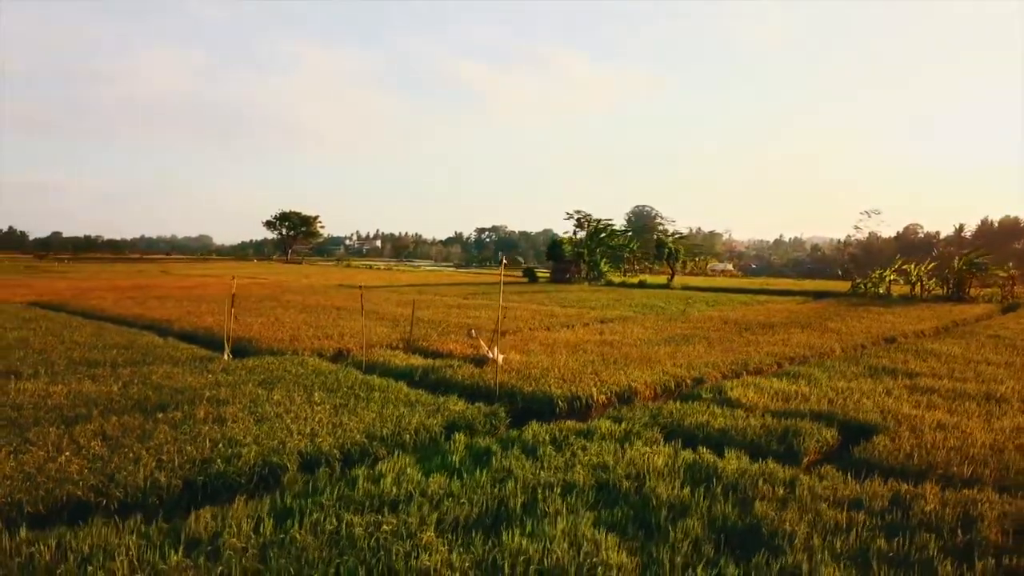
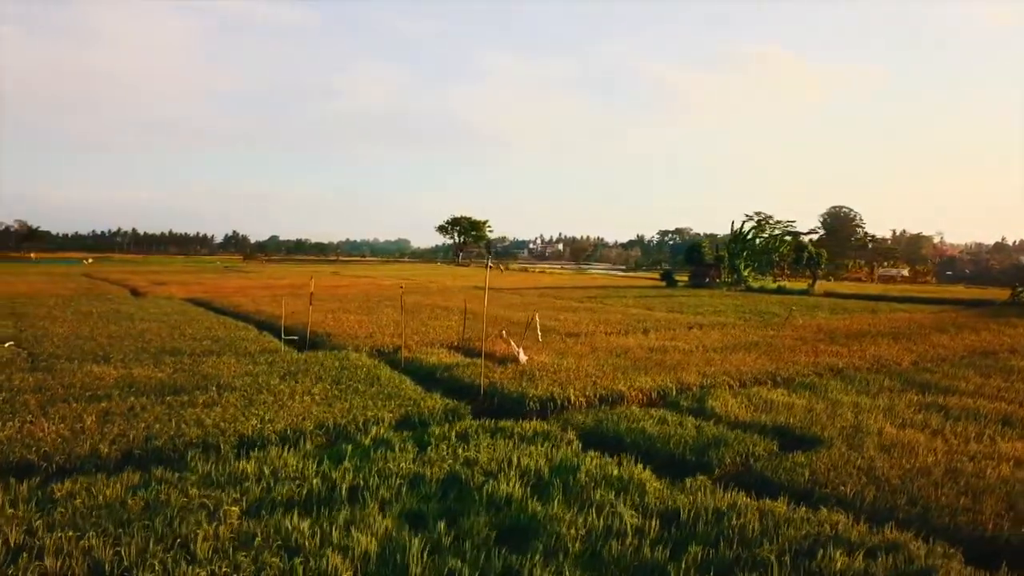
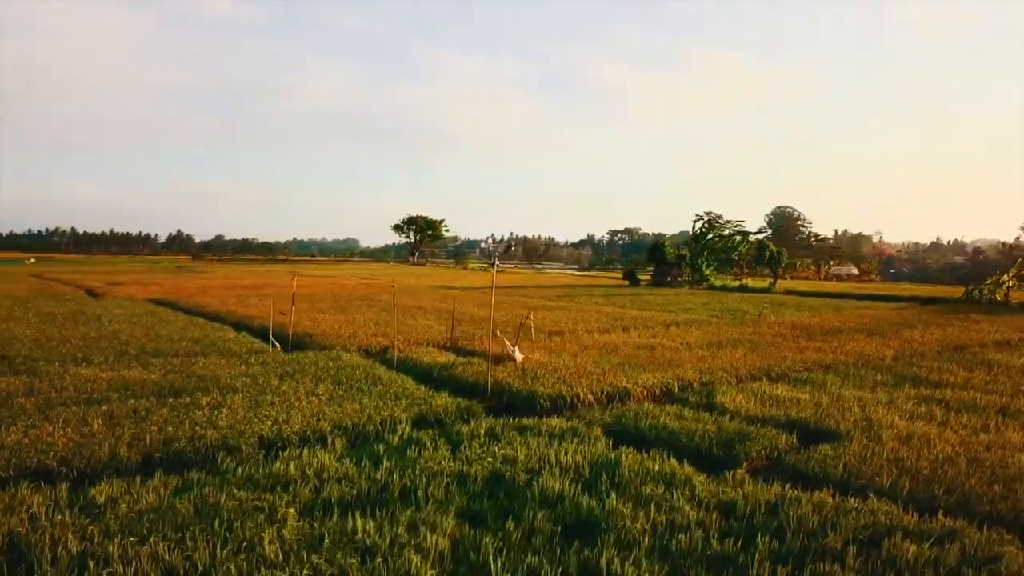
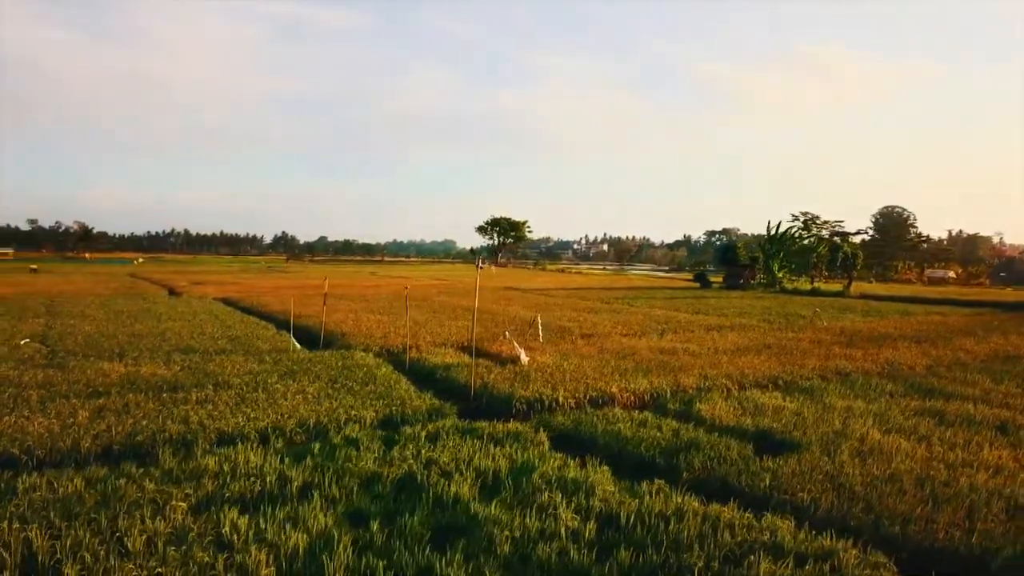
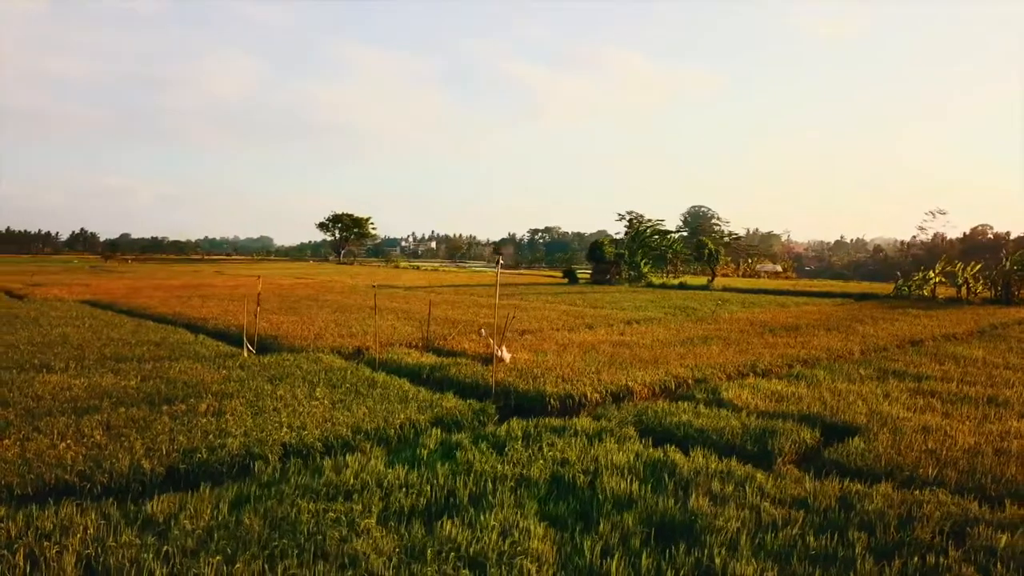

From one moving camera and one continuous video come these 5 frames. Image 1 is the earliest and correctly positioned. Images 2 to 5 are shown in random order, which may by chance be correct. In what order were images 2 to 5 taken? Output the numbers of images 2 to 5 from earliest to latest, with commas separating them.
5, 3, 2, 4
